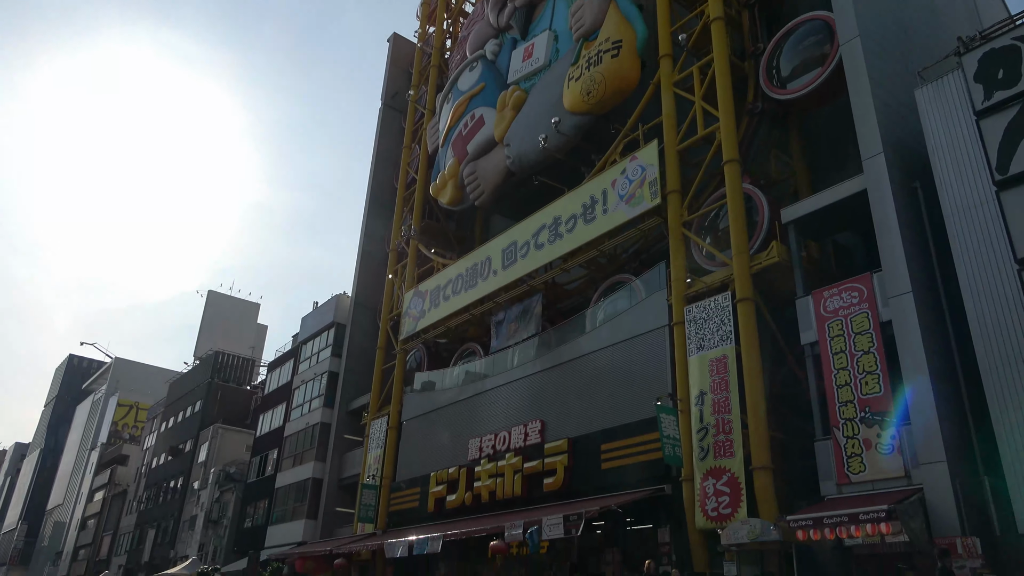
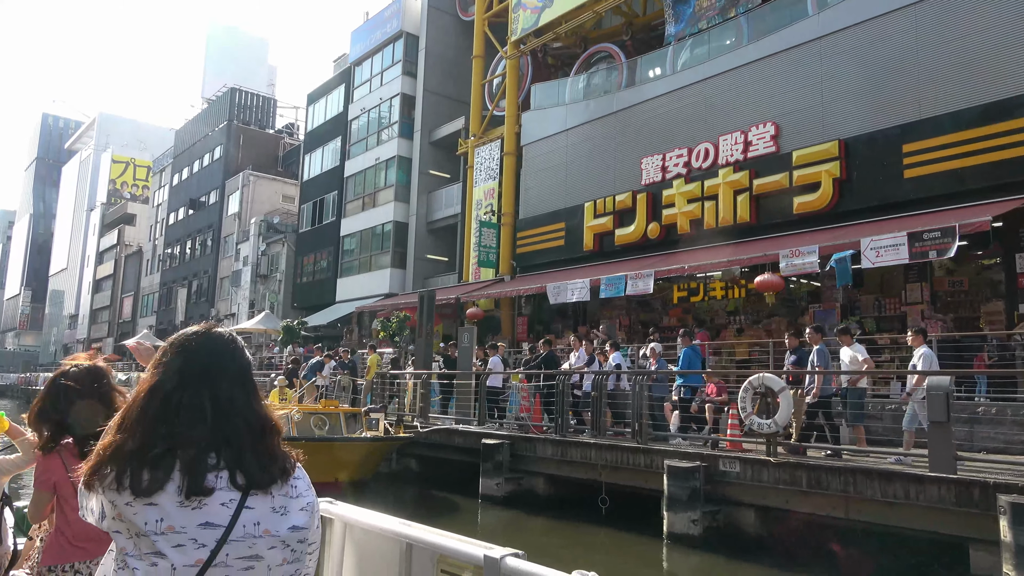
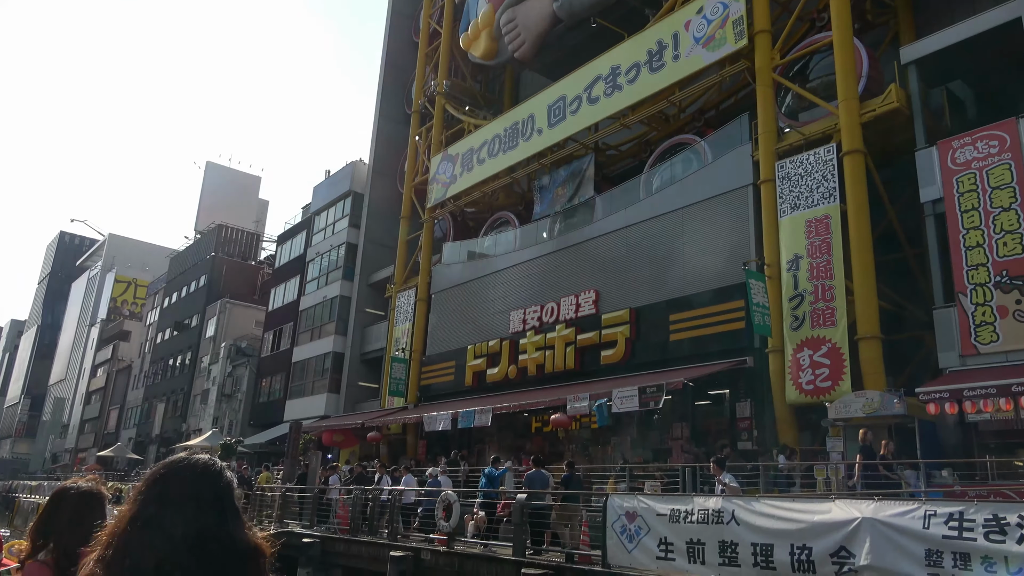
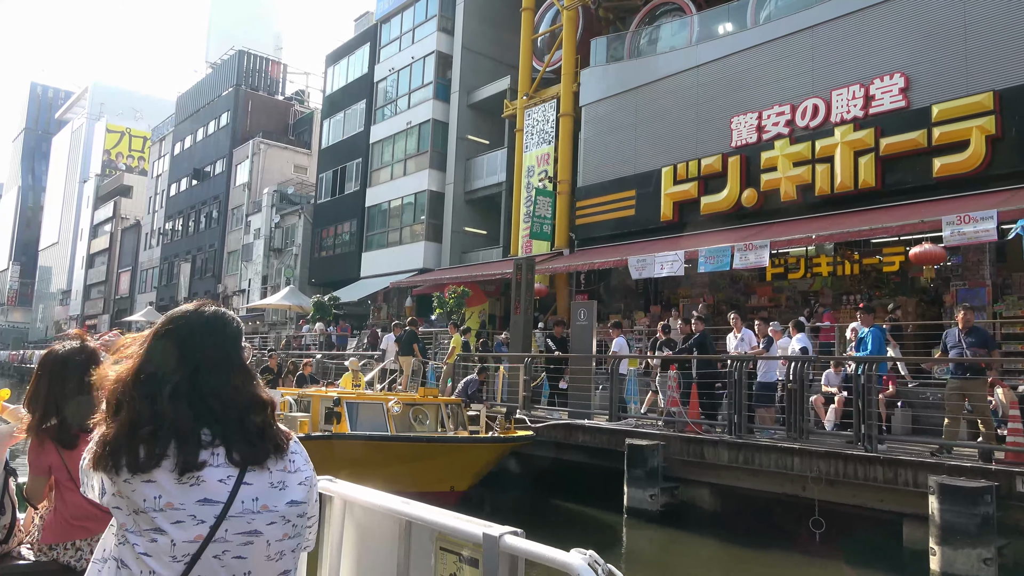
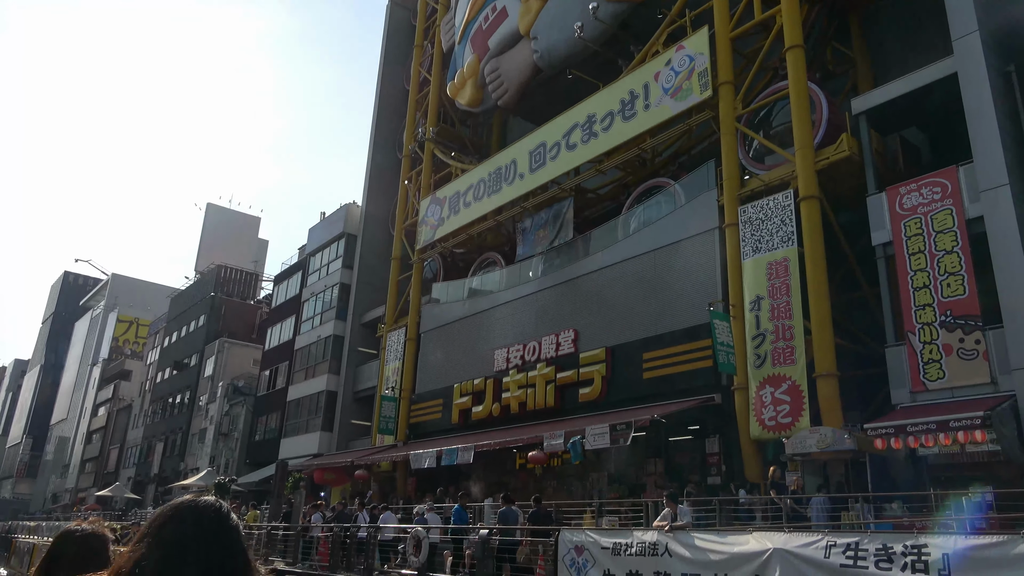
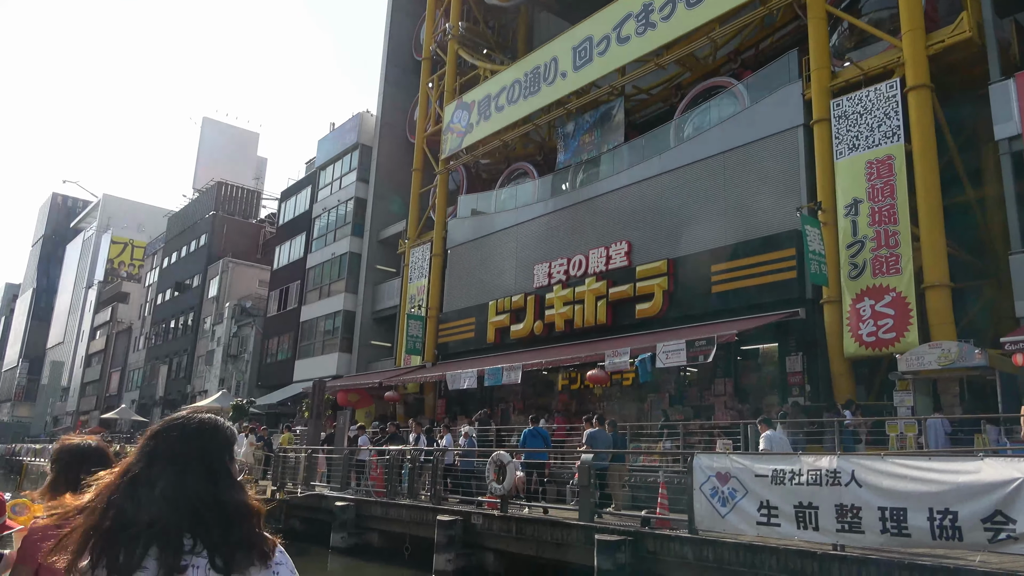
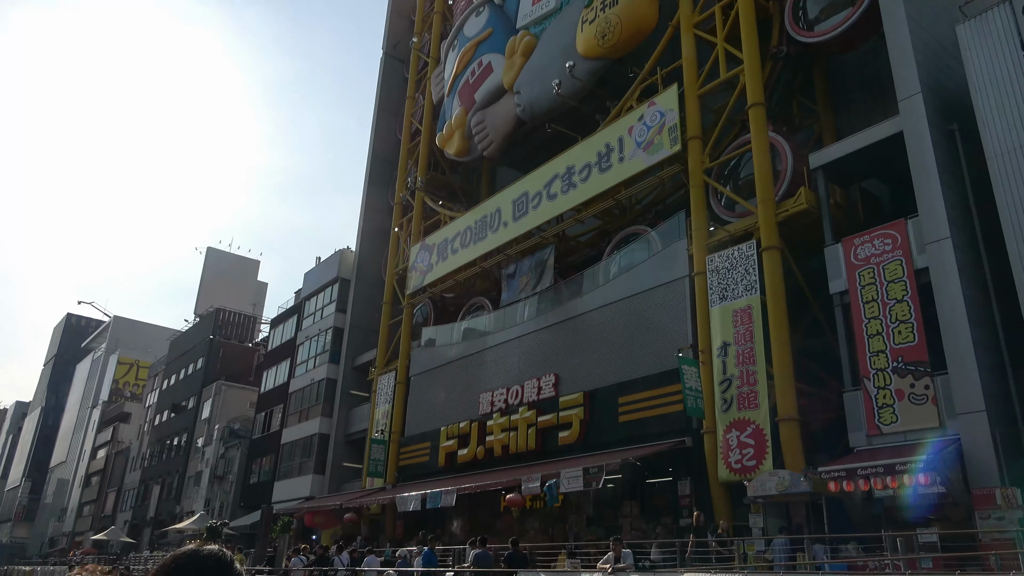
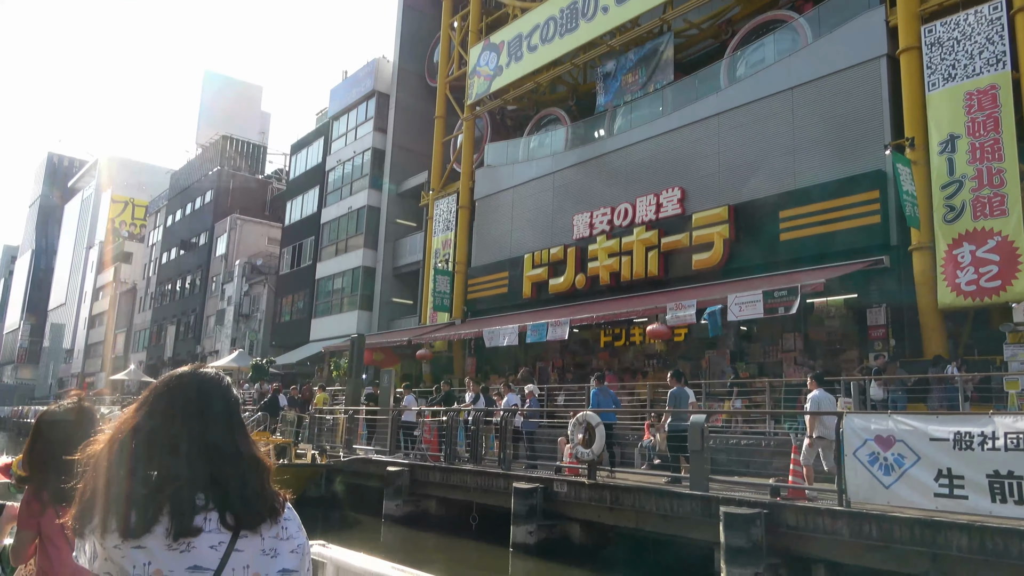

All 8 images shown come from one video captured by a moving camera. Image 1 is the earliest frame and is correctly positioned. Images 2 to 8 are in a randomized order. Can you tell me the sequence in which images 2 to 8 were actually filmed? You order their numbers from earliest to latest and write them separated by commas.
7, 5, 3, 6, 8, 2, 4
